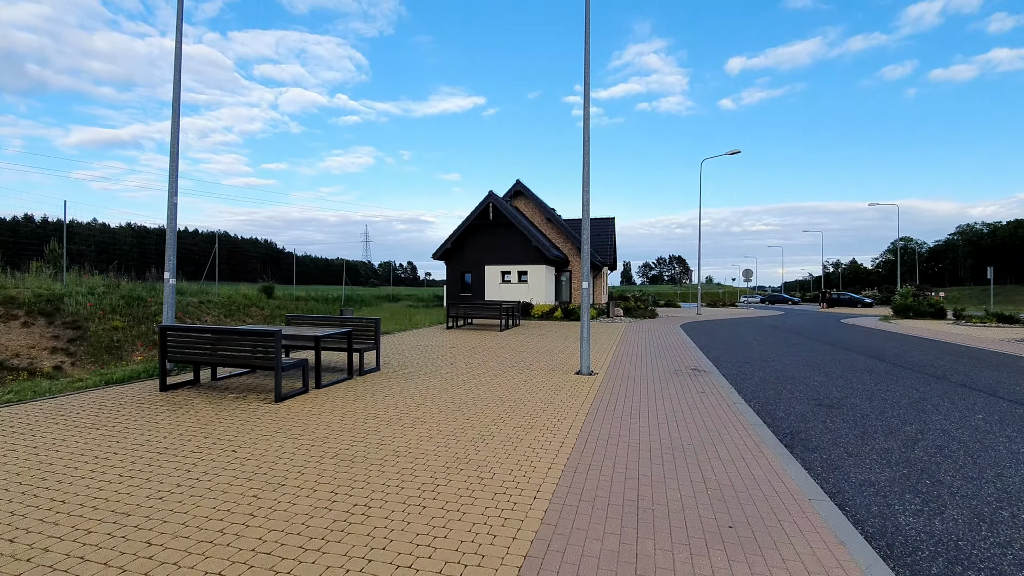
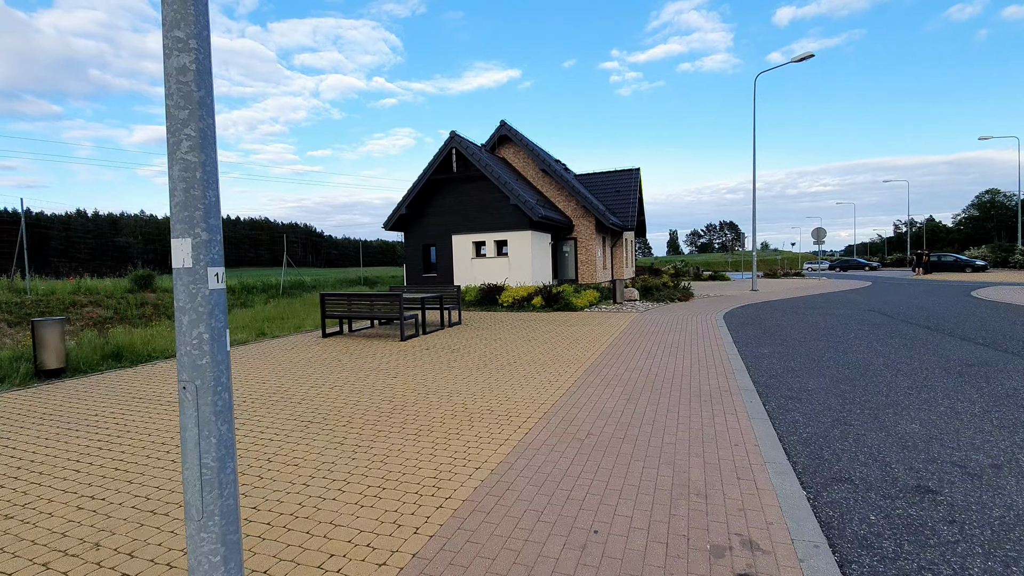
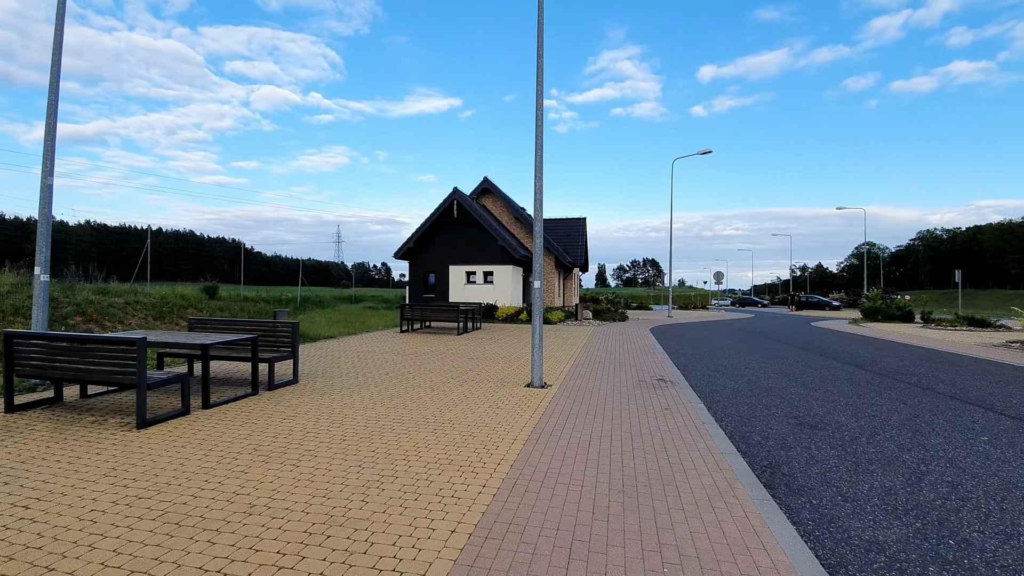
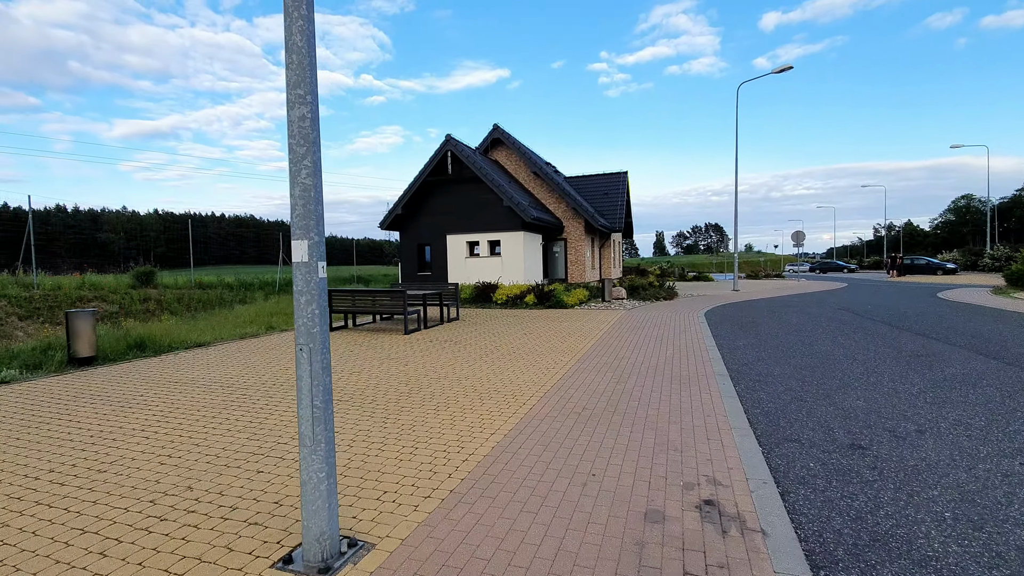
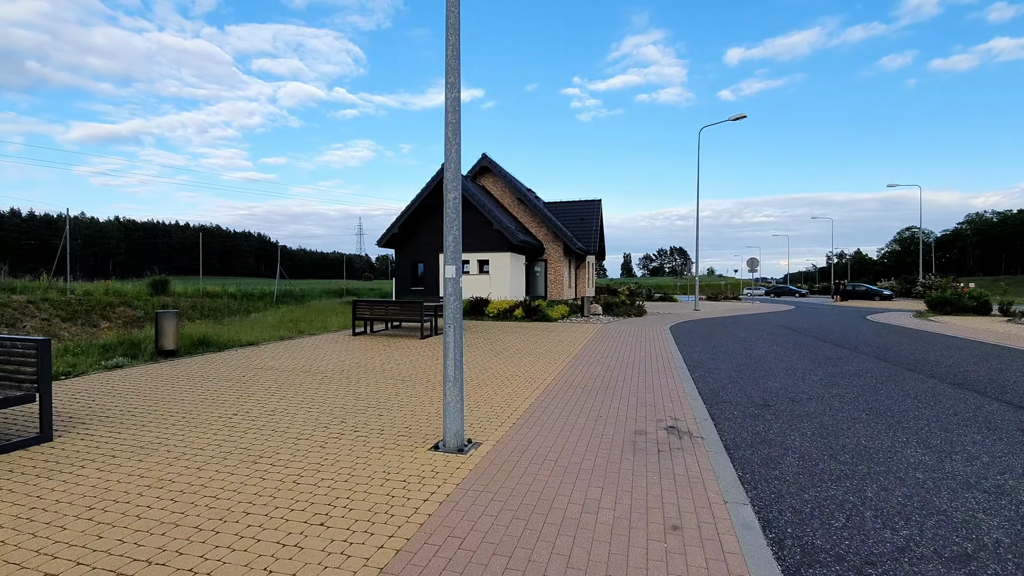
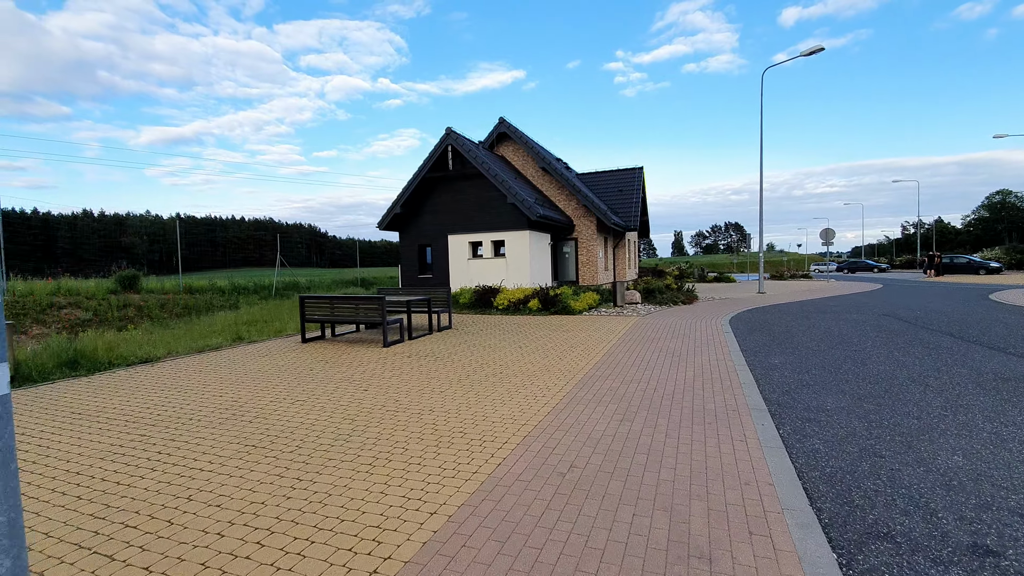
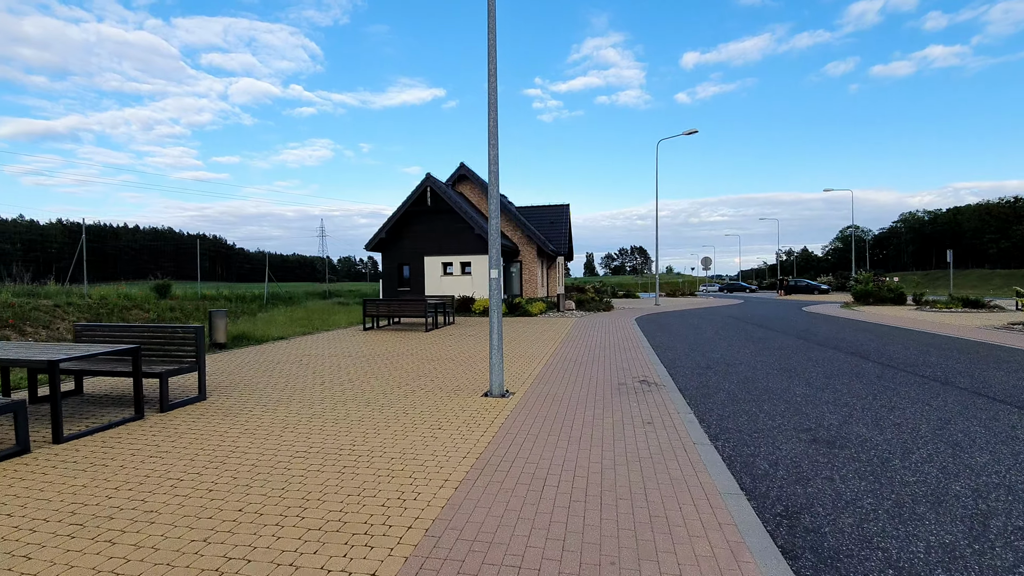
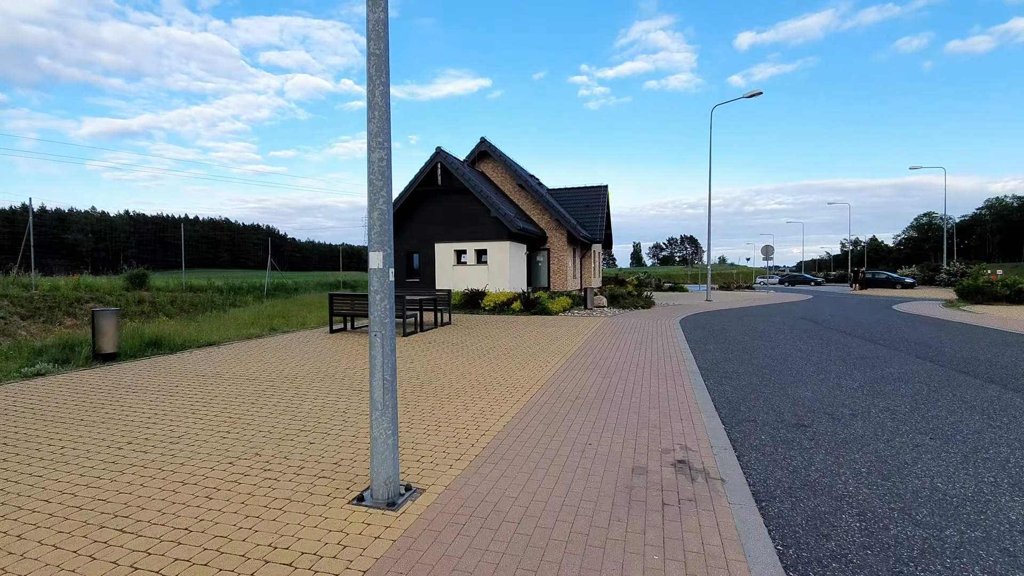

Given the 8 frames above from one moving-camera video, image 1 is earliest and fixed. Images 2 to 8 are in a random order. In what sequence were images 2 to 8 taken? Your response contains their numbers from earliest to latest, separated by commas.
3, 7, 5, 8, 4, 2, 6
